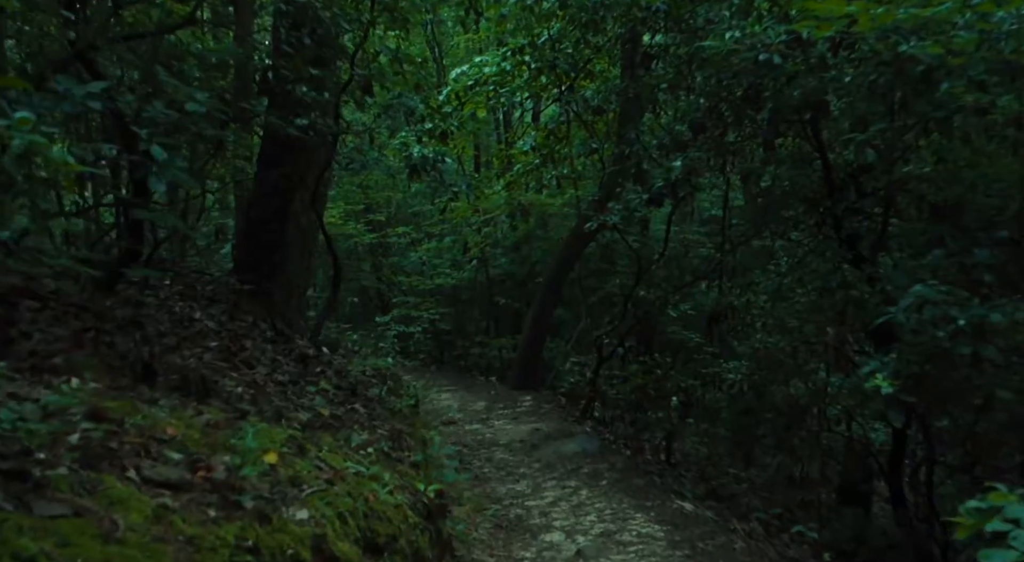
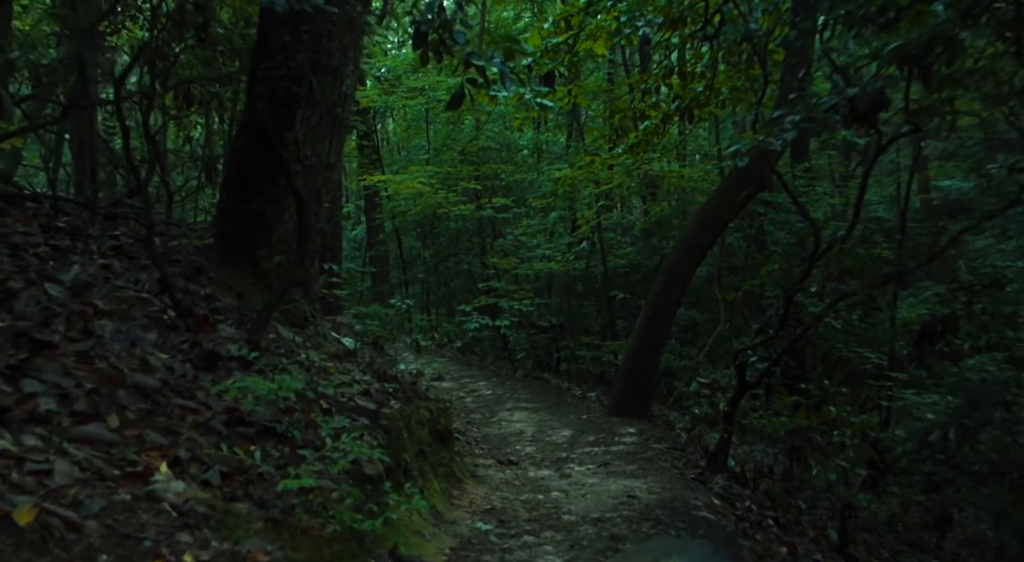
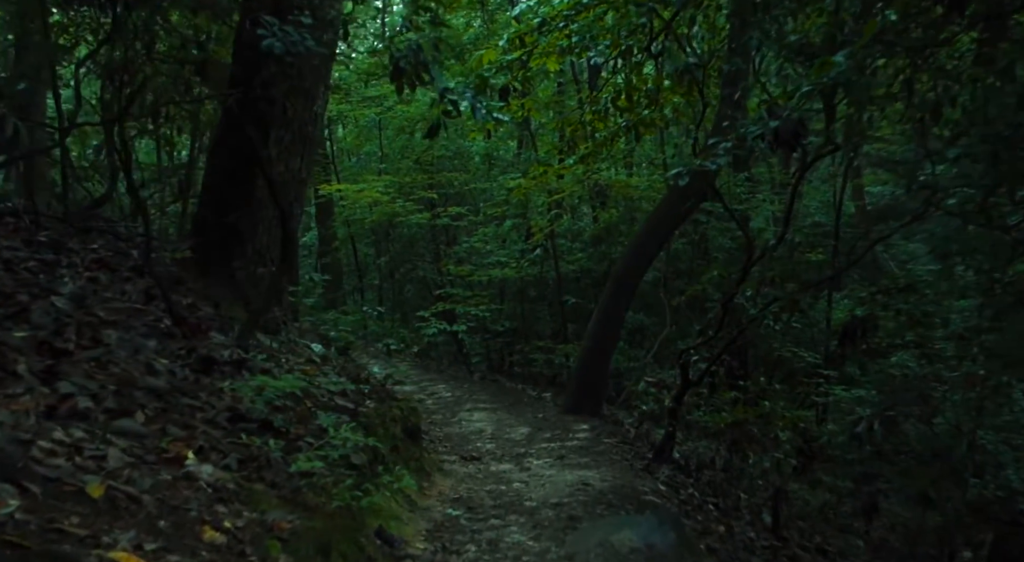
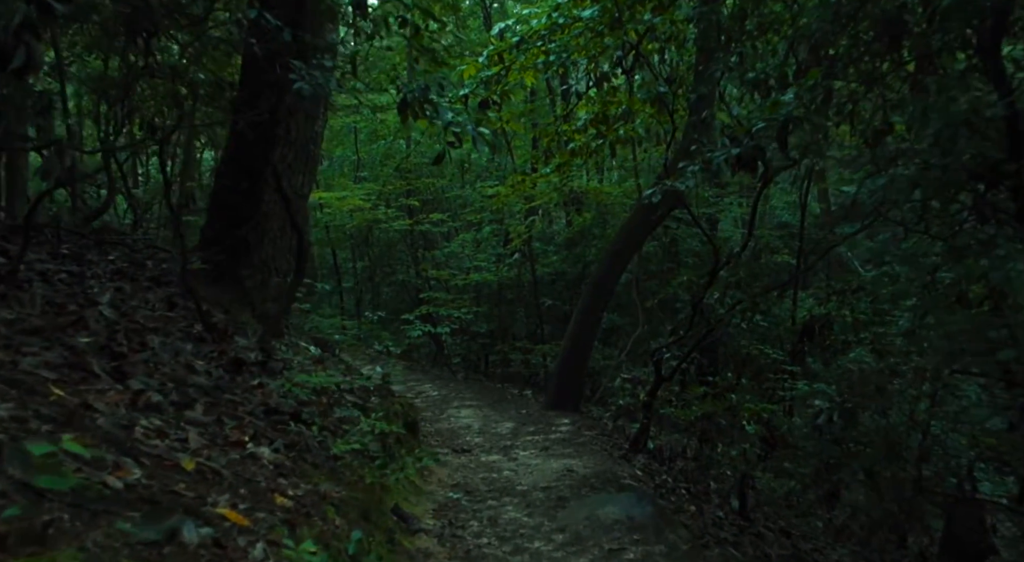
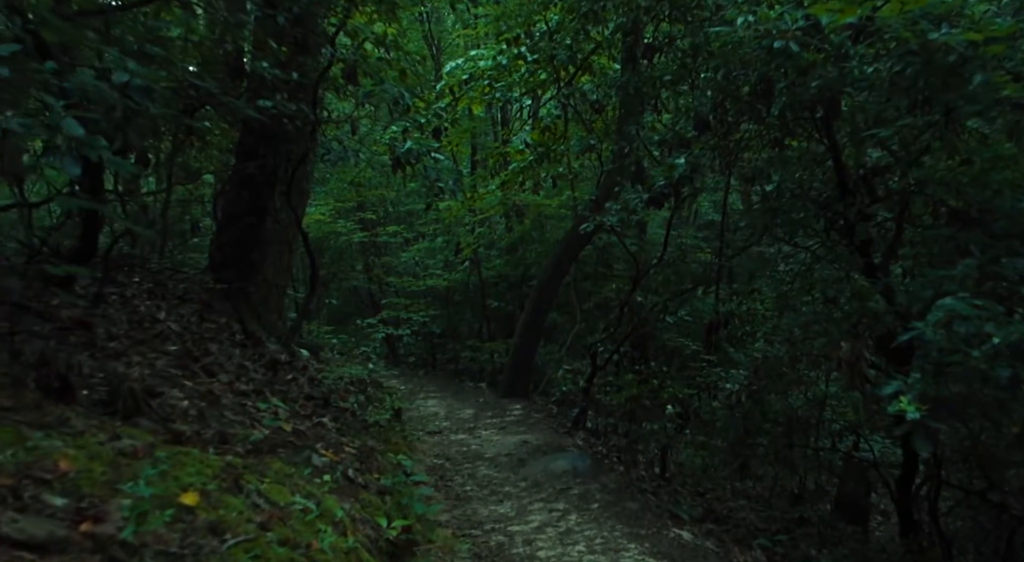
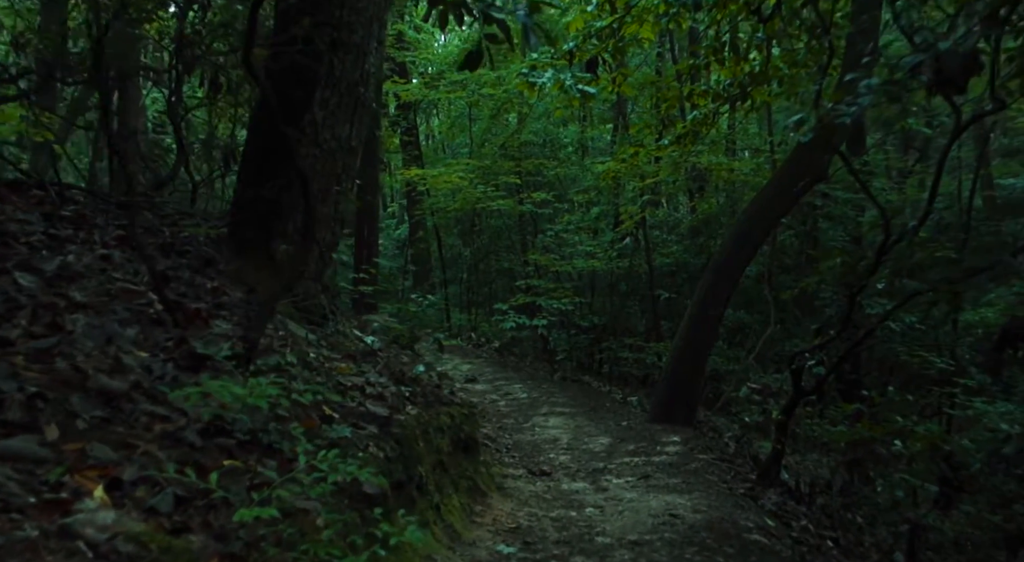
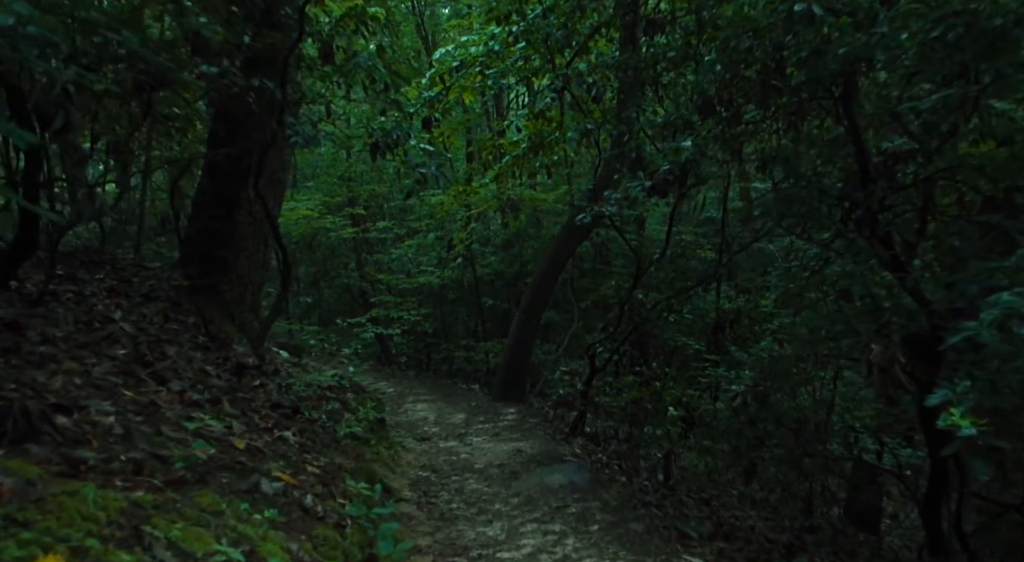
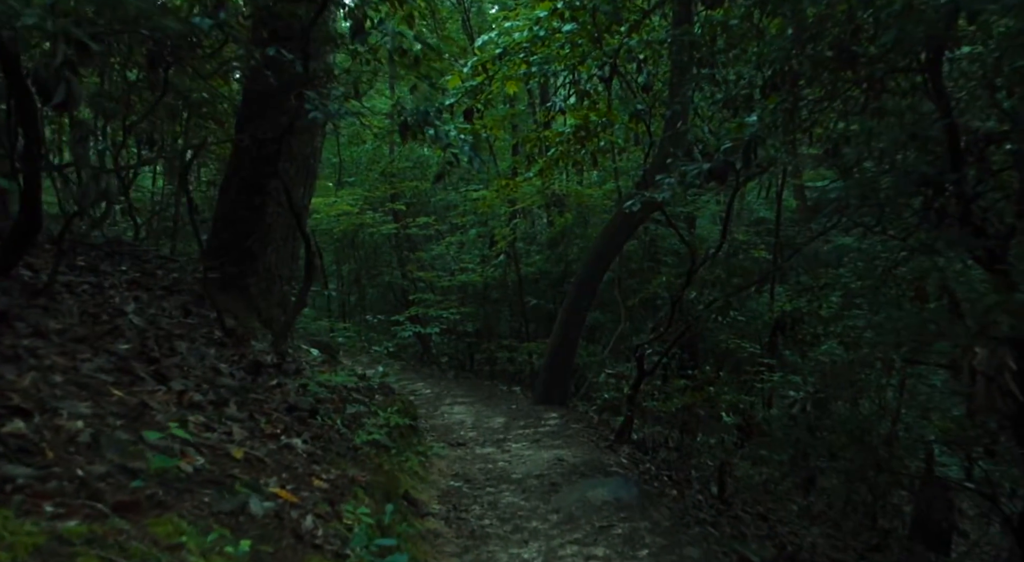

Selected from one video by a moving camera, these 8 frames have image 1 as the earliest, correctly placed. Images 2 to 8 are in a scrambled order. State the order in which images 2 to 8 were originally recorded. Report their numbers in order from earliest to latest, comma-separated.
5, 7, 8, 4, 3, 2, 6
